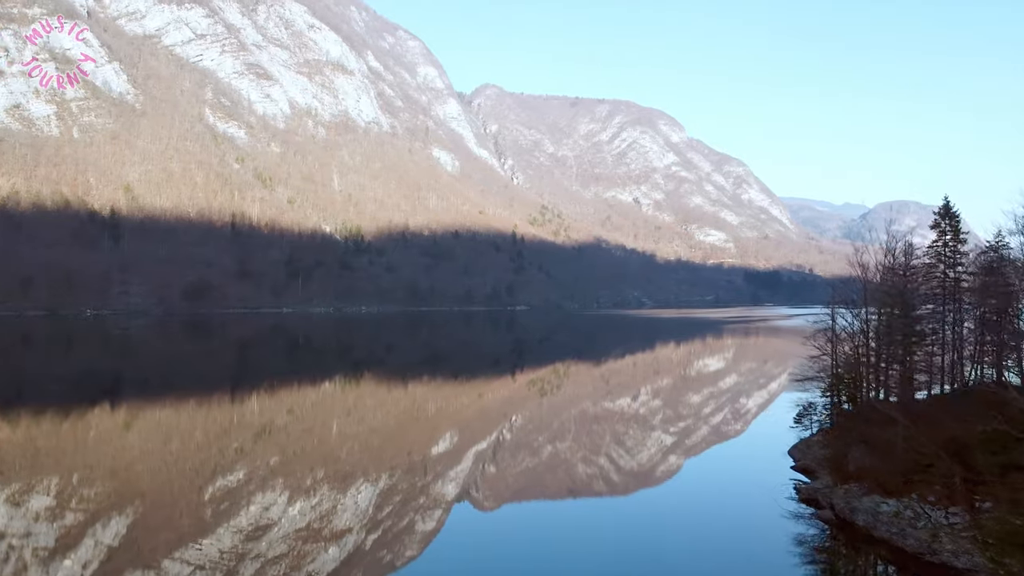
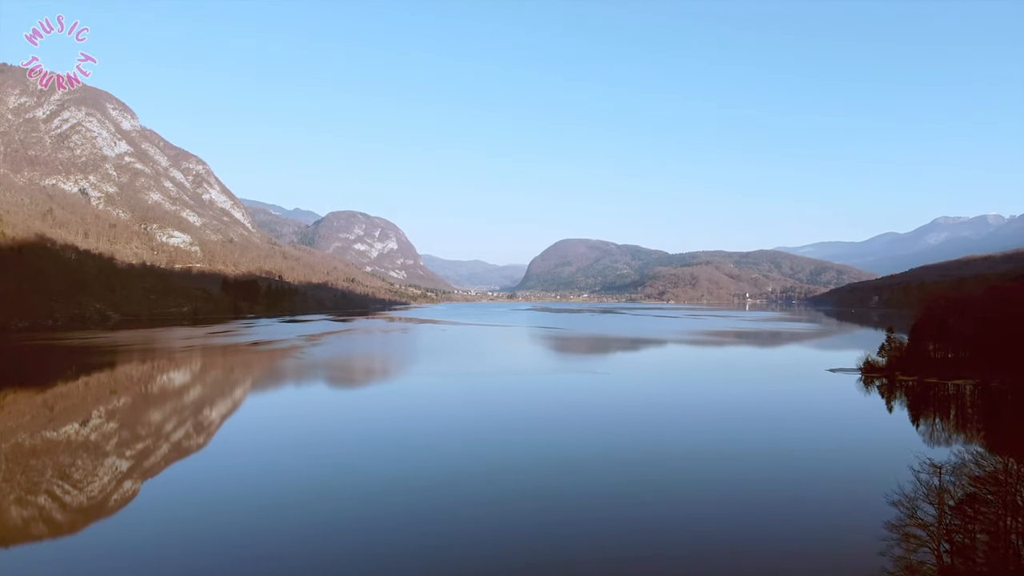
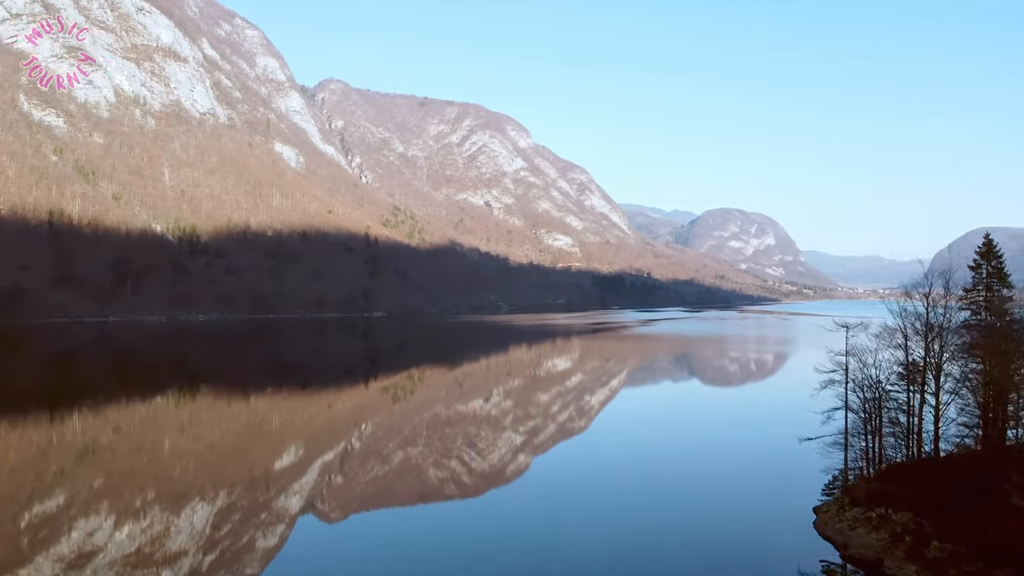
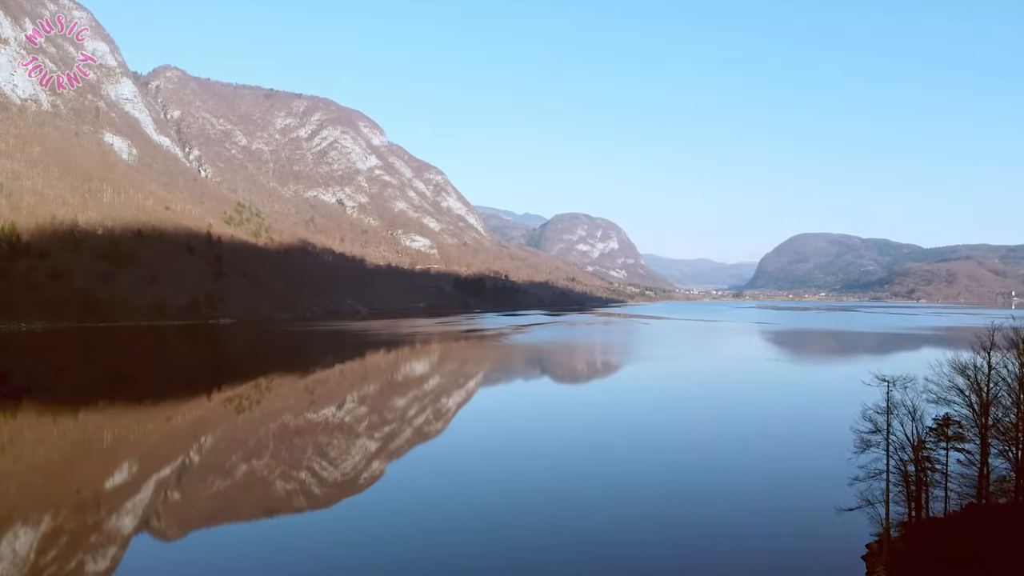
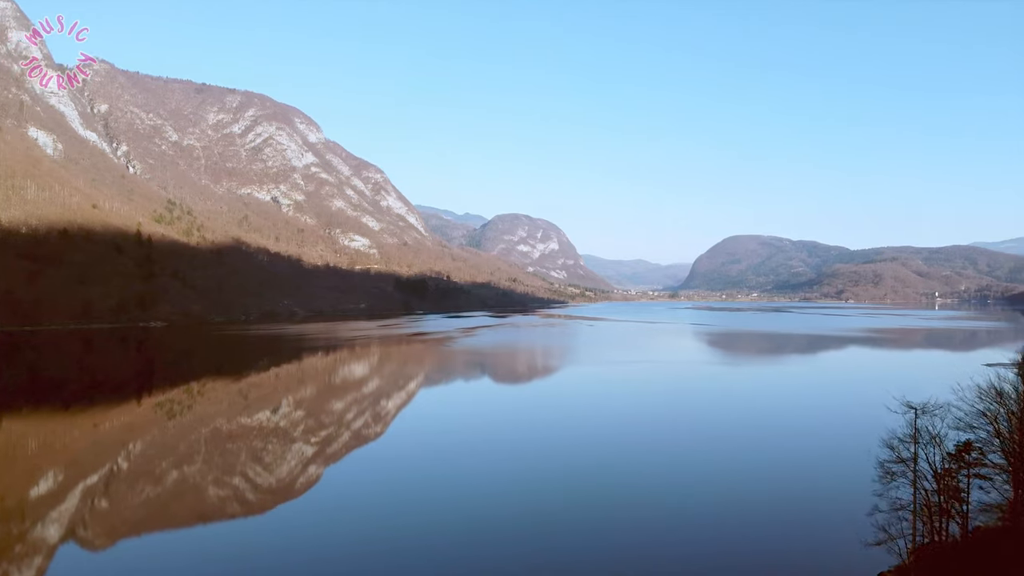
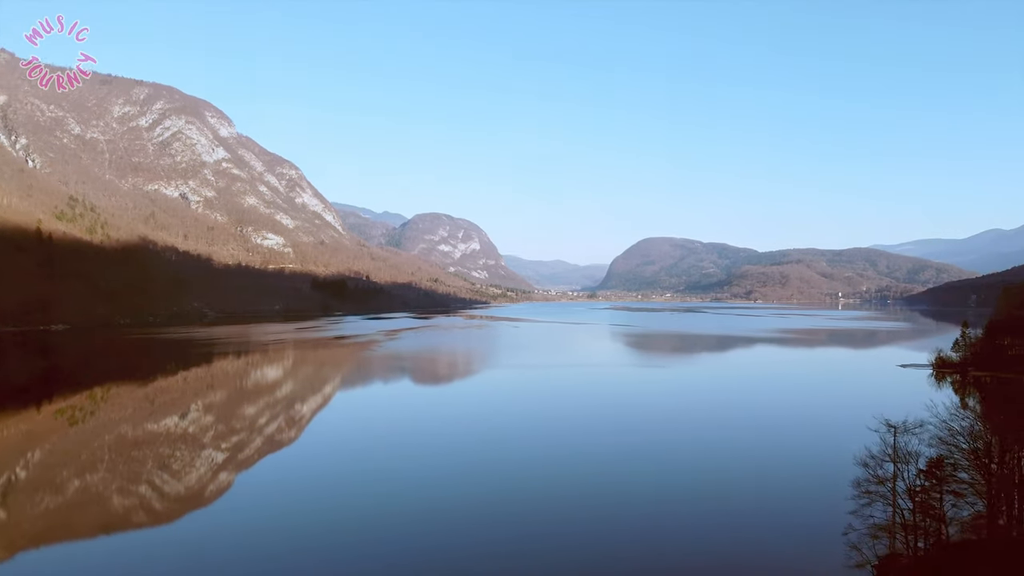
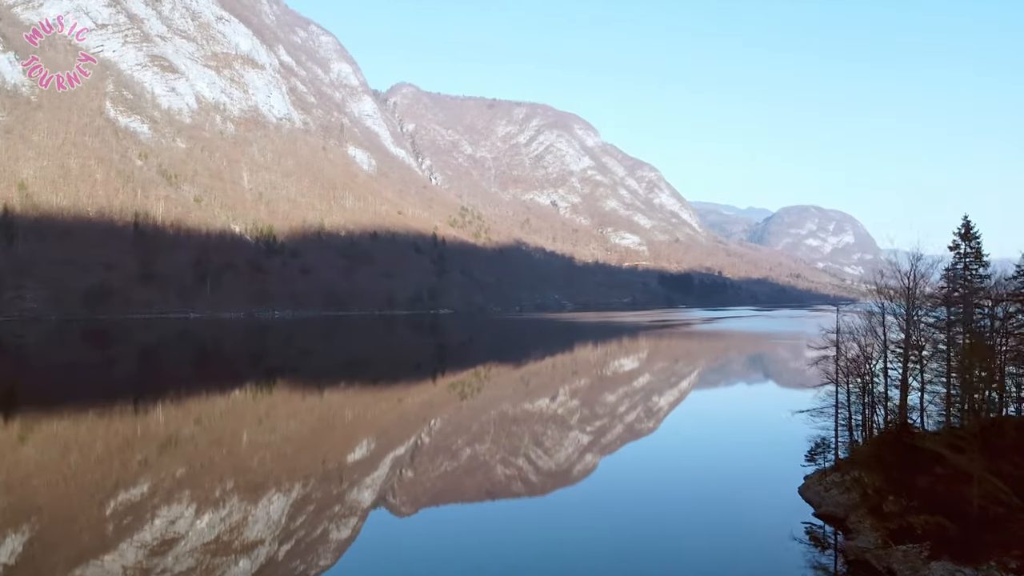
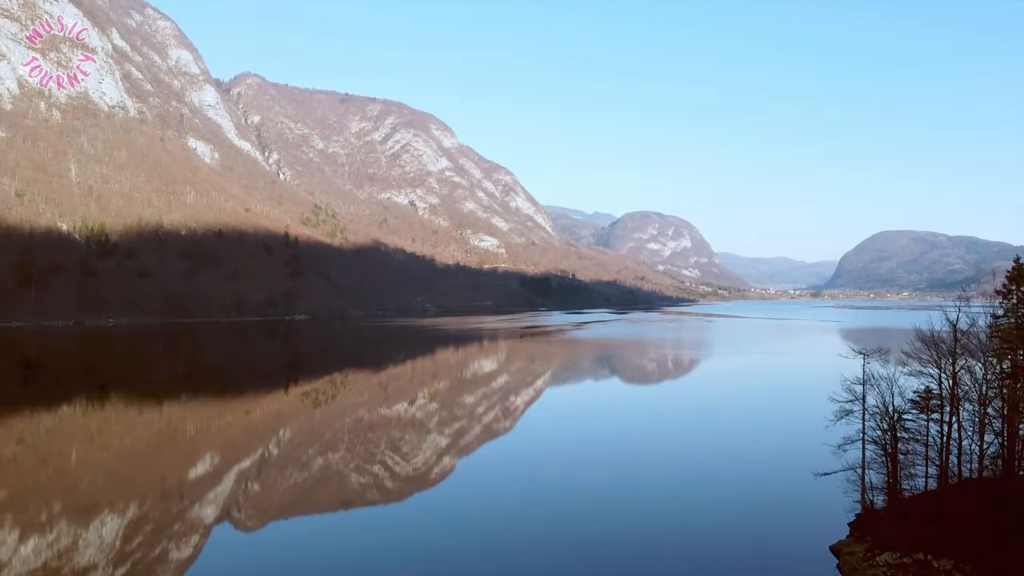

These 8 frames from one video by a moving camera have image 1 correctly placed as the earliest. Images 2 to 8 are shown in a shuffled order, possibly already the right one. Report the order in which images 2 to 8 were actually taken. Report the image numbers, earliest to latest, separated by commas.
7, 3, 8, 4, 5, 6, 2
